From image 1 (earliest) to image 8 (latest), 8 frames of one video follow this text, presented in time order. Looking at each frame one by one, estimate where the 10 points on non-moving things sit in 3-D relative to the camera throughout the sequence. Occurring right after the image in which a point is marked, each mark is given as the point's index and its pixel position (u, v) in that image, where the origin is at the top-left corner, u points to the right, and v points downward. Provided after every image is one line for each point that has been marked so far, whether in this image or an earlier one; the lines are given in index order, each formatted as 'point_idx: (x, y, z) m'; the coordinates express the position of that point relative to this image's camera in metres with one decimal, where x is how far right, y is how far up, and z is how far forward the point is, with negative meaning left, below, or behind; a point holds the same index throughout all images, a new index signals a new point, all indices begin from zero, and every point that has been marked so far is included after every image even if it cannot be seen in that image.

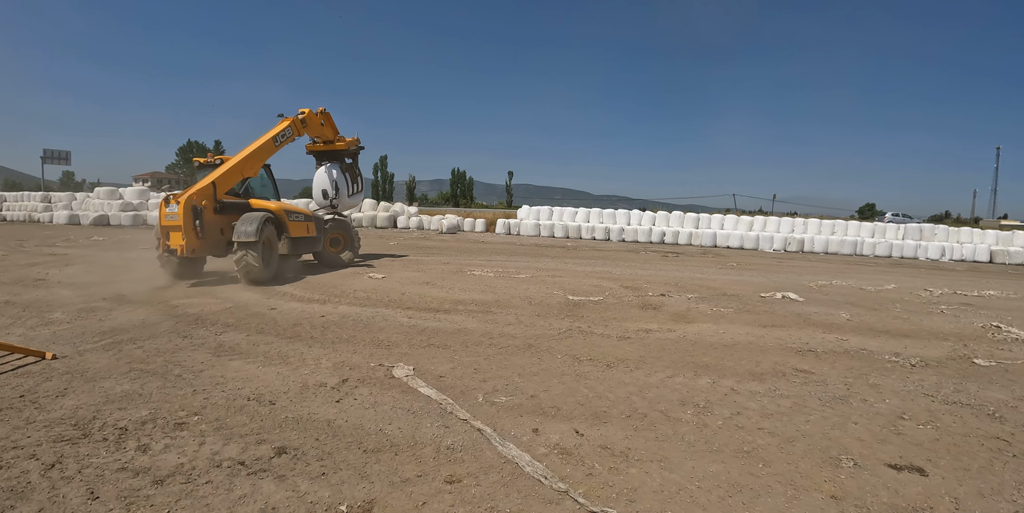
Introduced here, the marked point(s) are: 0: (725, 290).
0: (+3.3, -0.5, +7.4) m
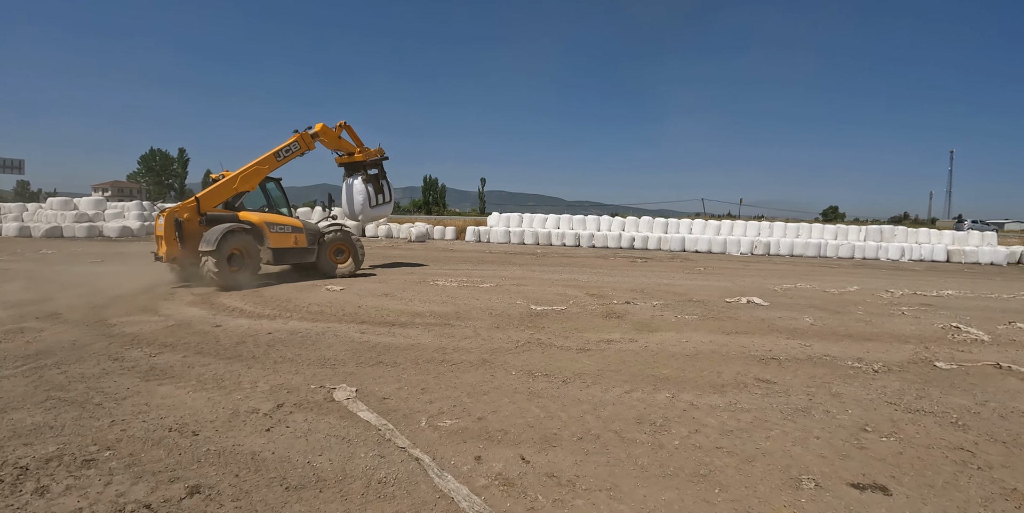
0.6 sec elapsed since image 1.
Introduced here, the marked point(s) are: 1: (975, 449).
0: (+2.7, -0.6, +7.2) m
1: (+2.7, -1.1, +2.7) m
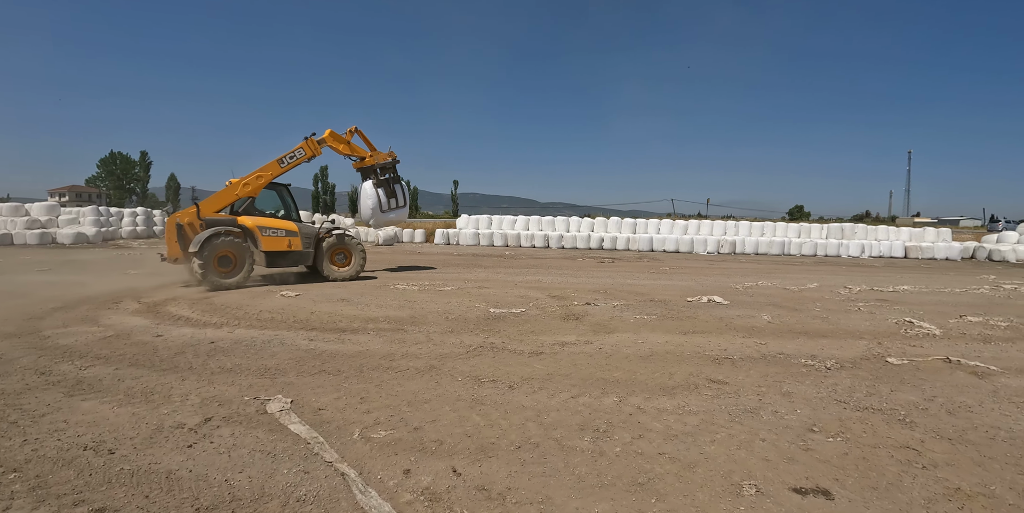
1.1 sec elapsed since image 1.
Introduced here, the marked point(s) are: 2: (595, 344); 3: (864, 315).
0: (+2.0, -0.6, +7.1) m
1: (+2.2, -1.0, +2.6) m
2: (+0.9, -0.9, +5.0) m
3: (+4.1, -0.7, +5.6) m
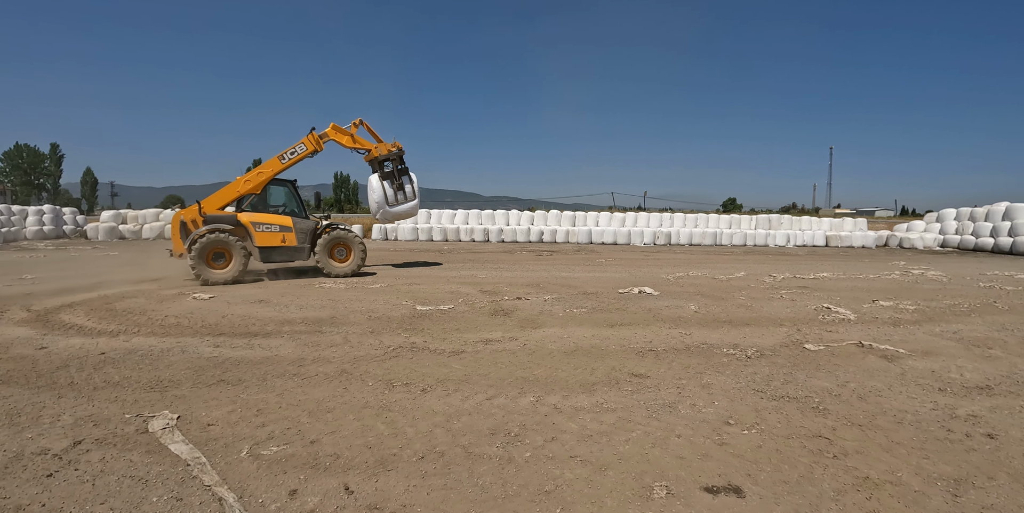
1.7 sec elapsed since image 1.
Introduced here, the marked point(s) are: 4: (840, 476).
0: (+1.0, -0.5, +7.0) m
1: (+1.7, -0.9, +2.5) m
2: (+0.1, -0.8, +4.7) m
3: (+3.2, -0.5, +5.7) m
4: (+1.7, -1.1, +2.5) m
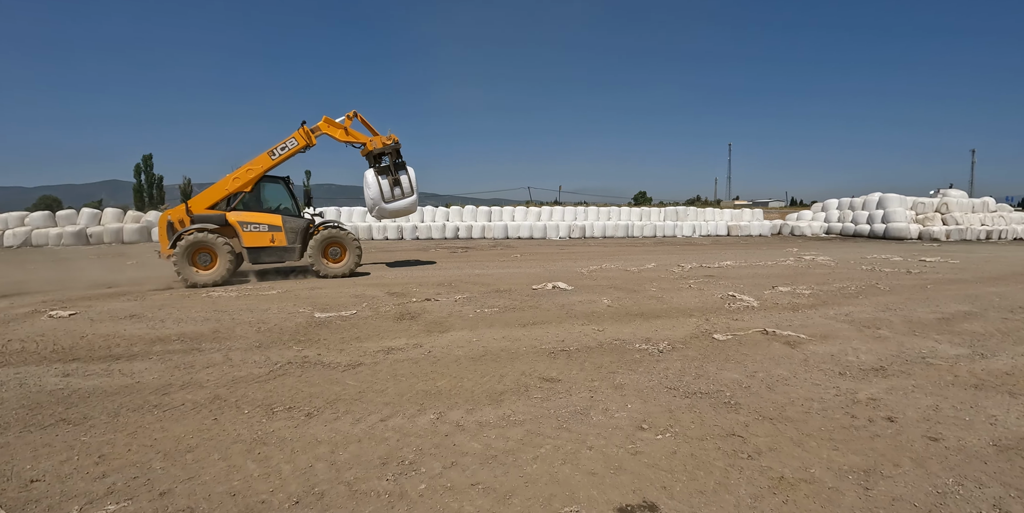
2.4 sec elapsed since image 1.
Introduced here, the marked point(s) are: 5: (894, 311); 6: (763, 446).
0: (-0.2, -0.4, +6.7) m
1: (+1.2, -0.9, +2.4) m
2: (-0.8, -0.8, +4.3) m
3: (+2.2, -0.4, +5.8) m
4: (+1.2, -1.1, +2.3) m
5: (+3.5, -0.5, +4.5) m
6: (+1.2, -0.9, +2.3) m
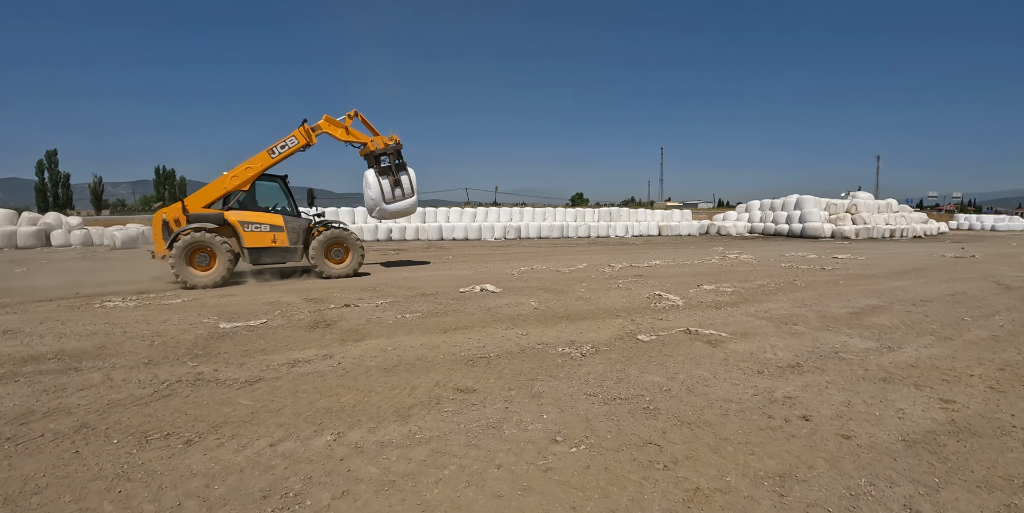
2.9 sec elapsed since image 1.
0: (-1.1, -0.4, +6.4) m
1: (+0.7, -0.9, +2.2) m
2: (-1.4, -0.8, +3.9) m
3: (+1.3, -0.4, +5.7) m
4: (+0.7, -1.0, +2.2) m
5: (+2.8, -0.5, +4.6) m
6: (+0.7, -0.9, +2.1) m
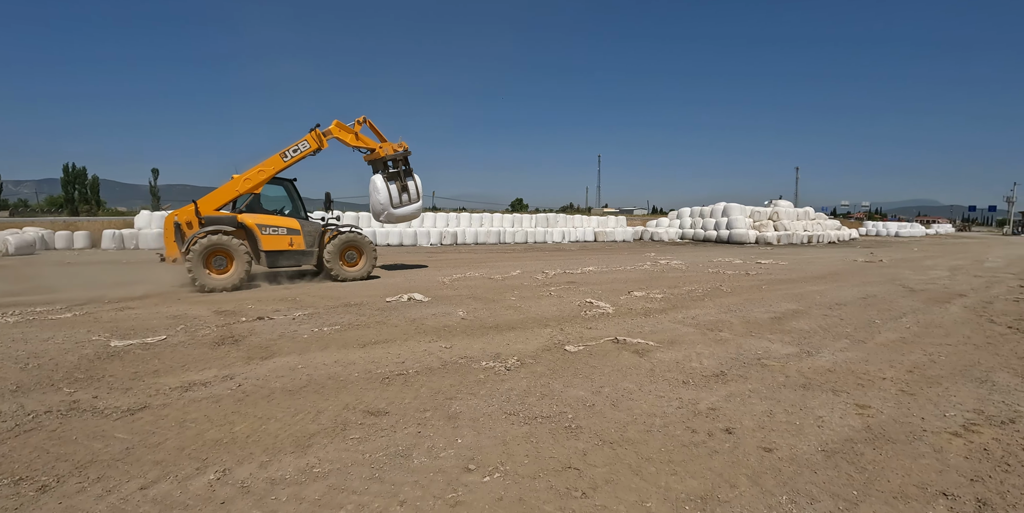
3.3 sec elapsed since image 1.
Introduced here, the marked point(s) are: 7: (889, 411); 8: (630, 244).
0: (-2.0, -0.5, +6.0) m
1: (+0.3, -0.9, +2.1) m
2: (-2.0, -0.9, +3.5) m
3: (+0.5, -0.5, +5.6) m
4: (+0.3, -1.1, +2.1) m
5: (+2.1, -0.5, +4.6) m
6: (+0.4, -0.9, +2.0) m
7: (+1.9, -0.8, +2.4) m
8: (+4.5, +0.5, +17.4) m
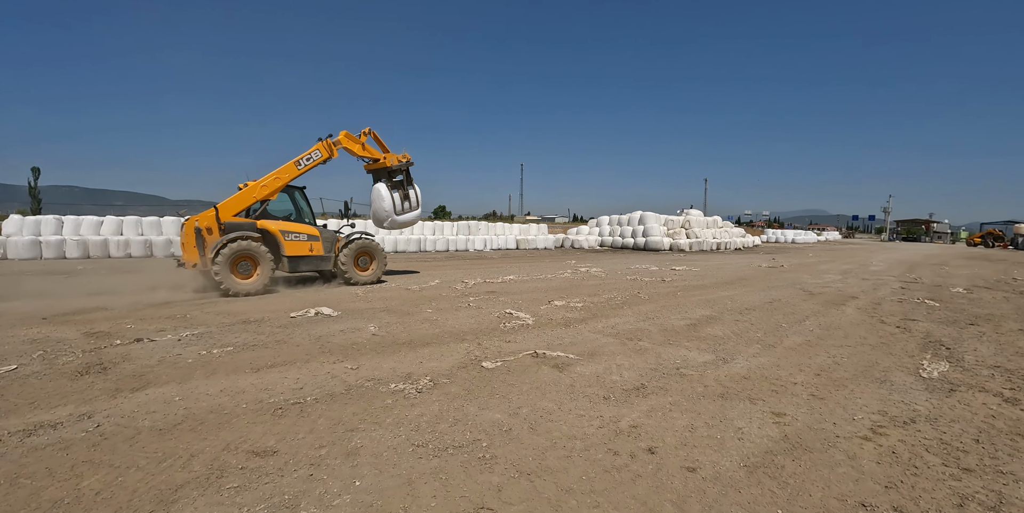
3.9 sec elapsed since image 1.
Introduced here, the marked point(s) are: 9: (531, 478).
0: (-2.9, -0.7, +5.4) m
1: (0.0, -0.9, +1.9) m
2: (-2.5, -1.0, +3.0) m
3: (-0.4, -0.6, +5.4) m
4: (0.0, -1.1, +1.8) m
5: (+1.4, -0.6, +4.7) m
6: (0.0, -1.0, +1.8) m
7: (+1.5, -0.8, +2.4) m
8: (+1.8, +0.2, +17.7) m
9: (+0.1, -0.9, +1.9) m
